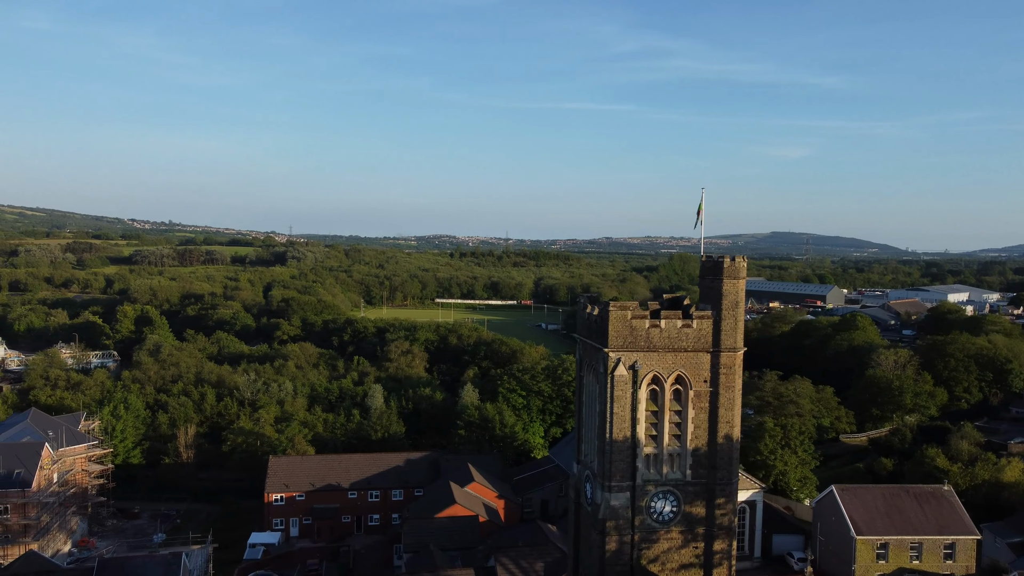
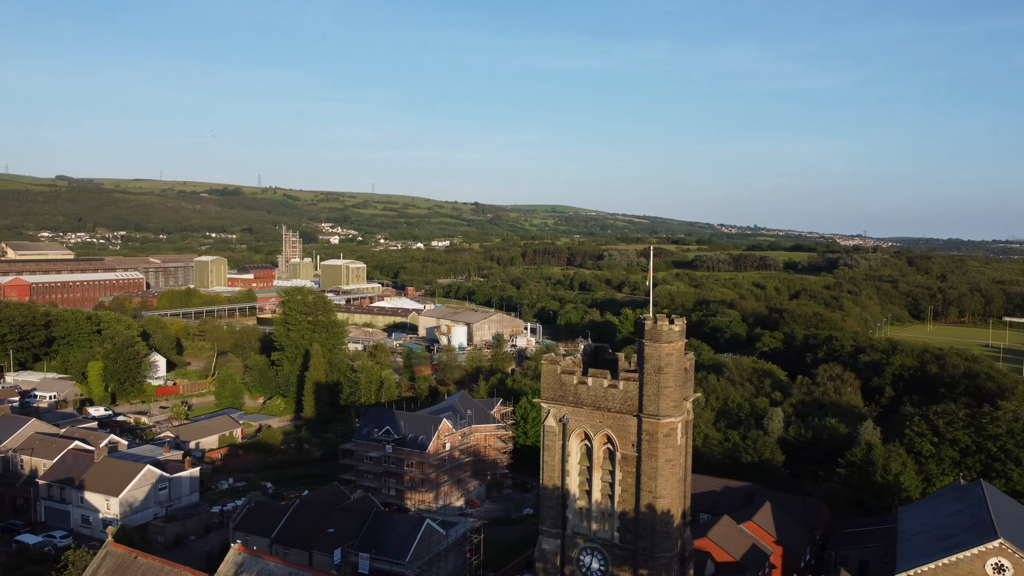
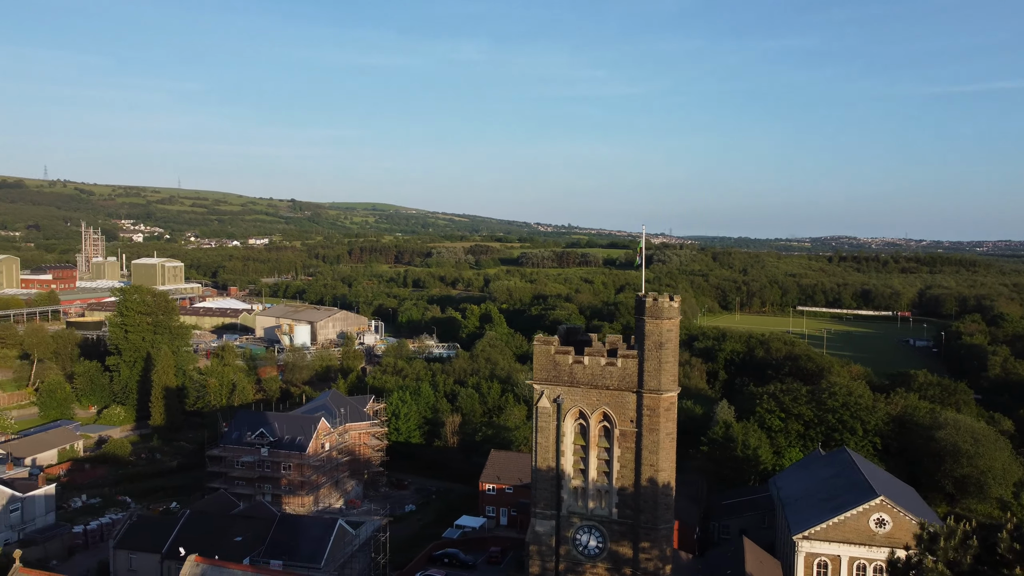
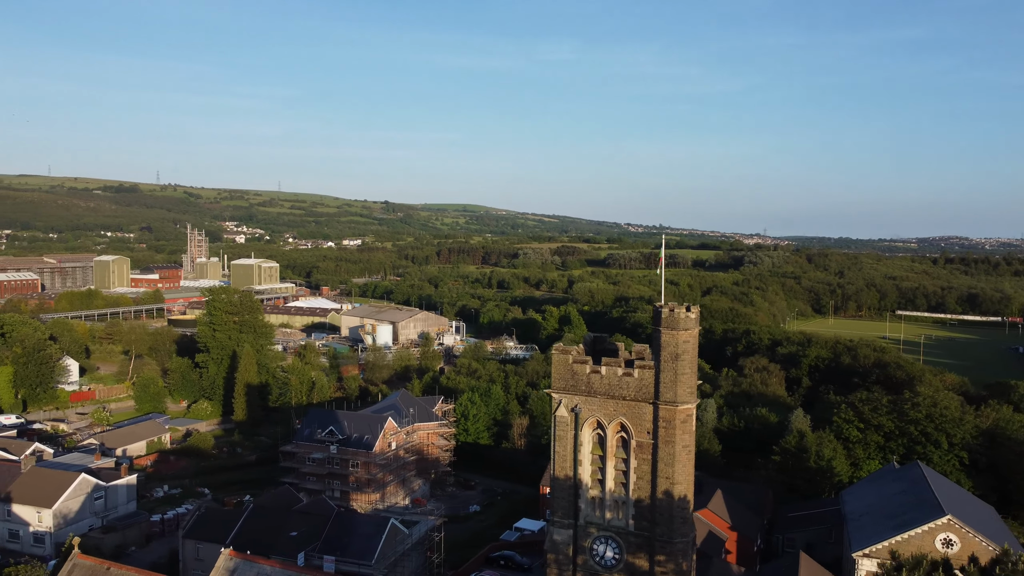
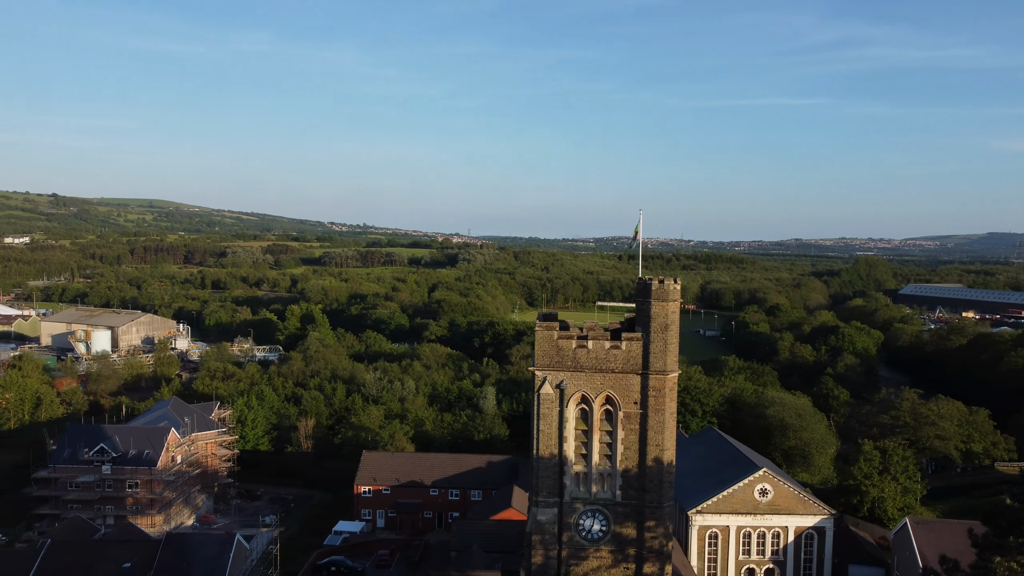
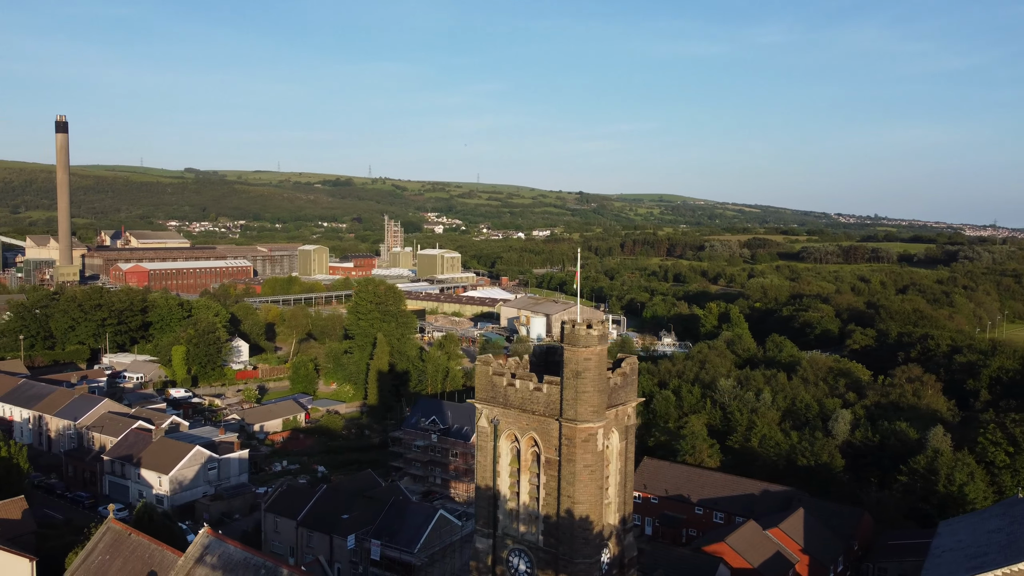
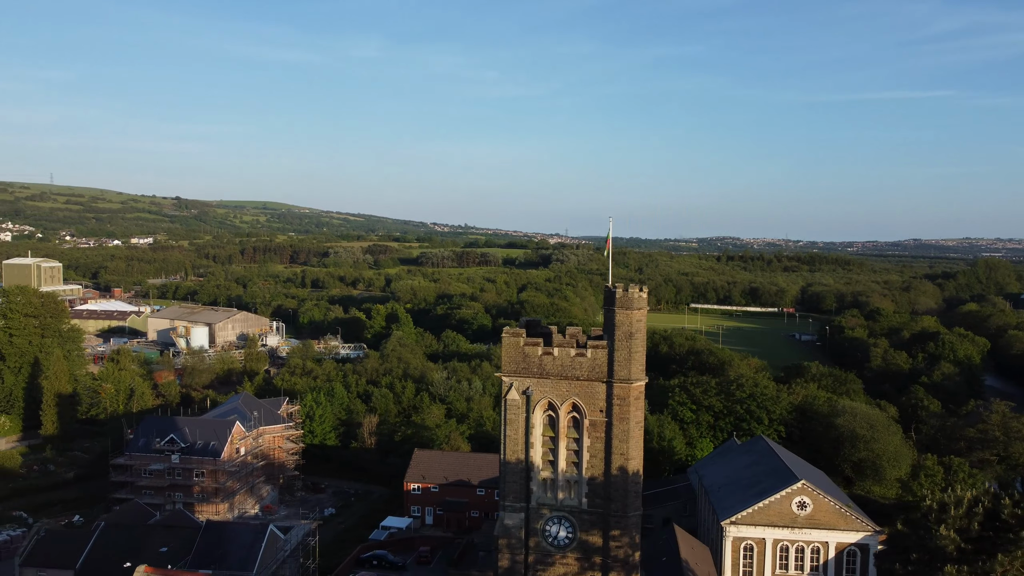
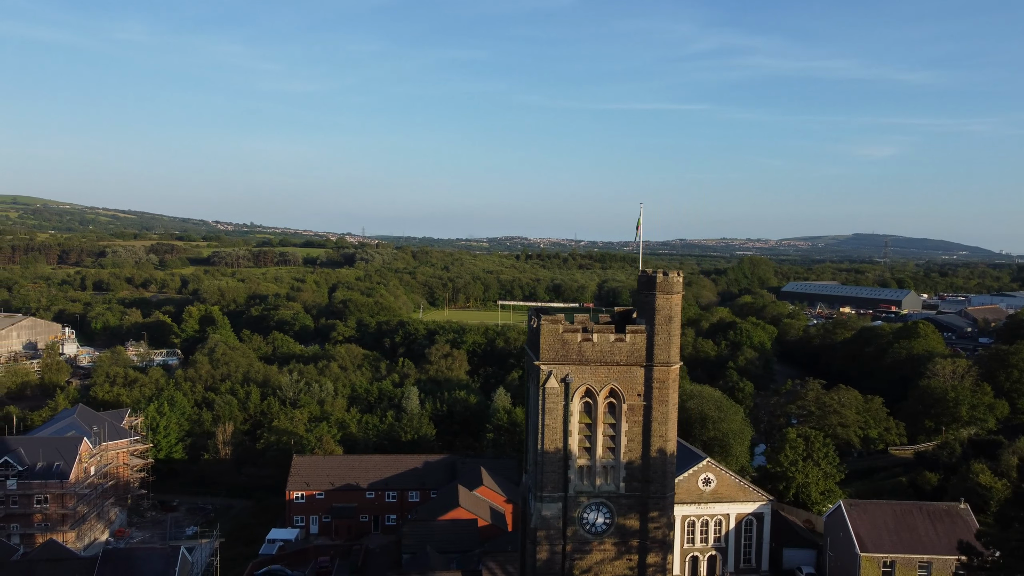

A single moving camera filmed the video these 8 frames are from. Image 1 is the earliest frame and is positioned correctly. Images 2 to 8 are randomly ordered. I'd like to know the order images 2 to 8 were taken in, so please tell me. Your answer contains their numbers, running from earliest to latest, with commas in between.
8, 5, 7, 3, 4, 2, 6
